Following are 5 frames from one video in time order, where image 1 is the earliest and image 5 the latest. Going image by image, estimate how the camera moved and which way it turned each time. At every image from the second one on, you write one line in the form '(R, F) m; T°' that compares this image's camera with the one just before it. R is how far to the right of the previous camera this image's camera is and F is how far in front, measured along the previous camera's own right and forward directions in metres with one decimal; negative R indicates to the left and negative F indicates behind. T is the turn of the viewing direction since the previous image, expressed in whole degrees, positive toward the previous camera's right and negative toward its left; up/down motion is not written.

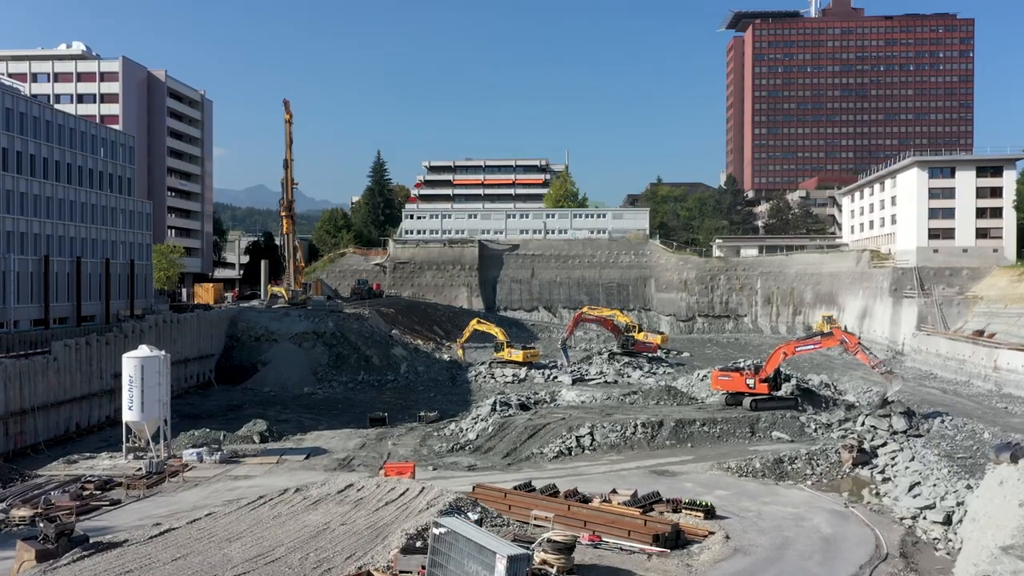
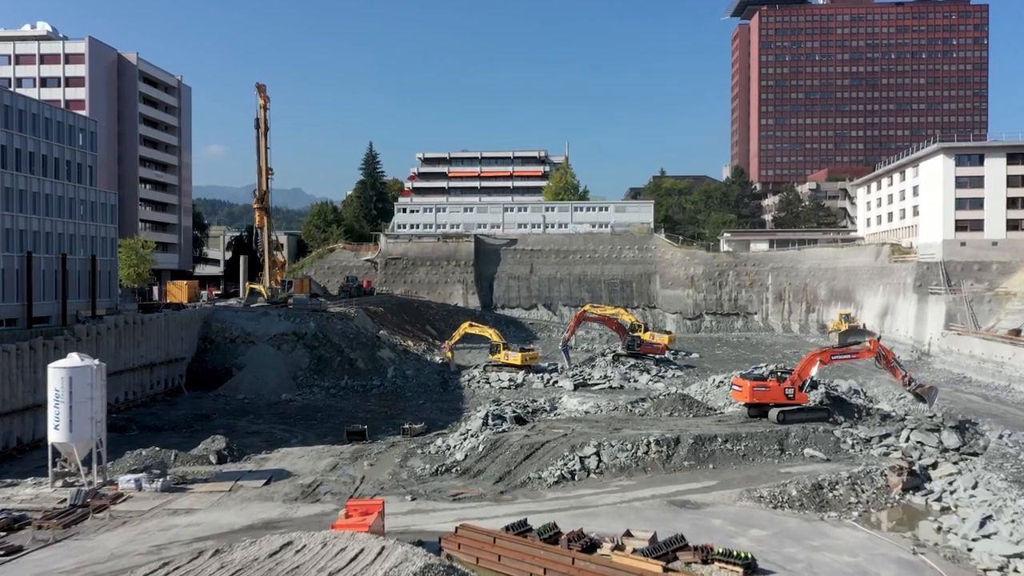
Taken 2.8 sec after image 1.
(+0.2, +3.1) m; 0°
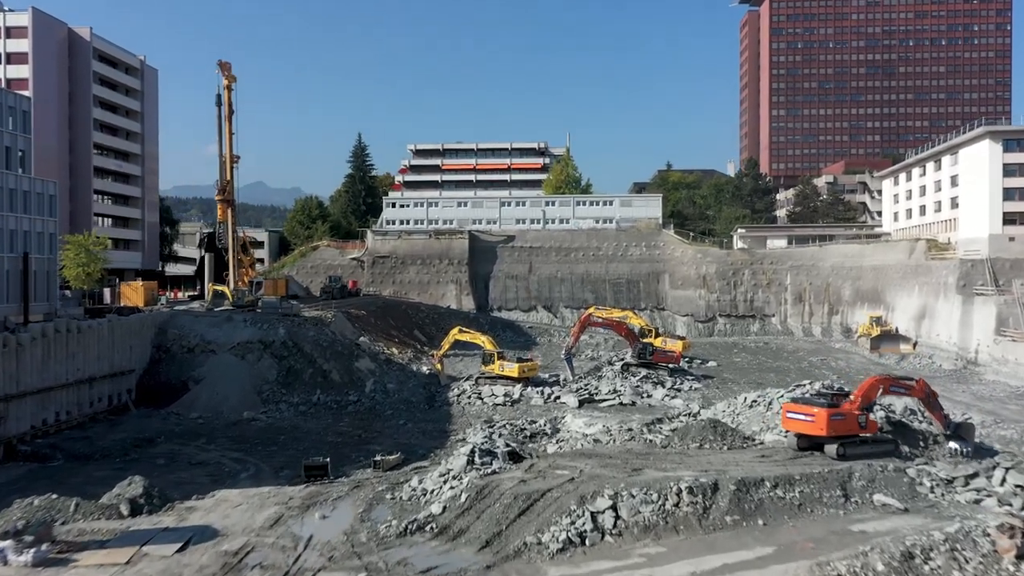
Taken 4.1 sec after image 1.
(+0.2, +4.4) m; 0°
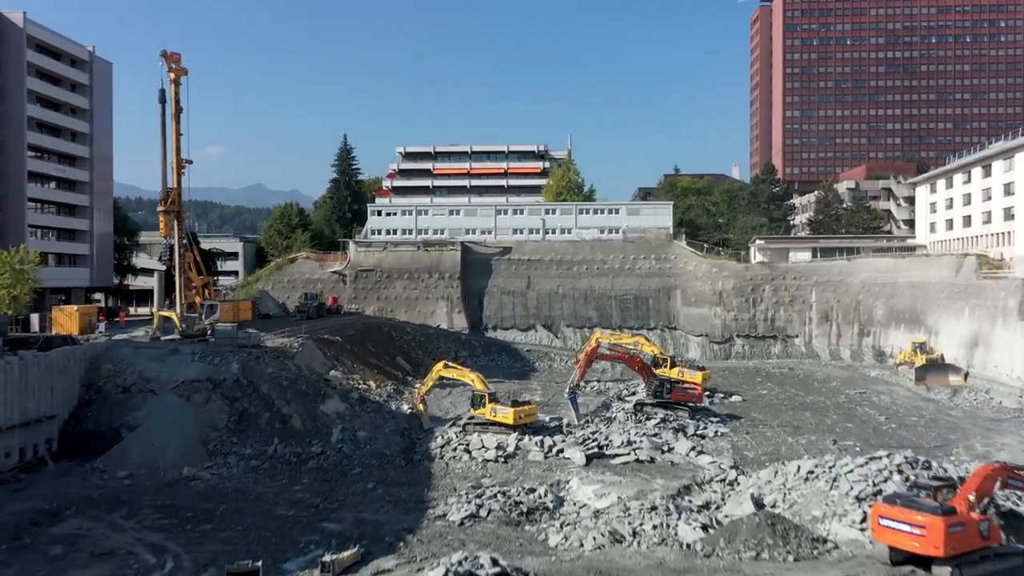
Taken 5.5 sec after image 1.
(+0.2, +5.0) m; 0°
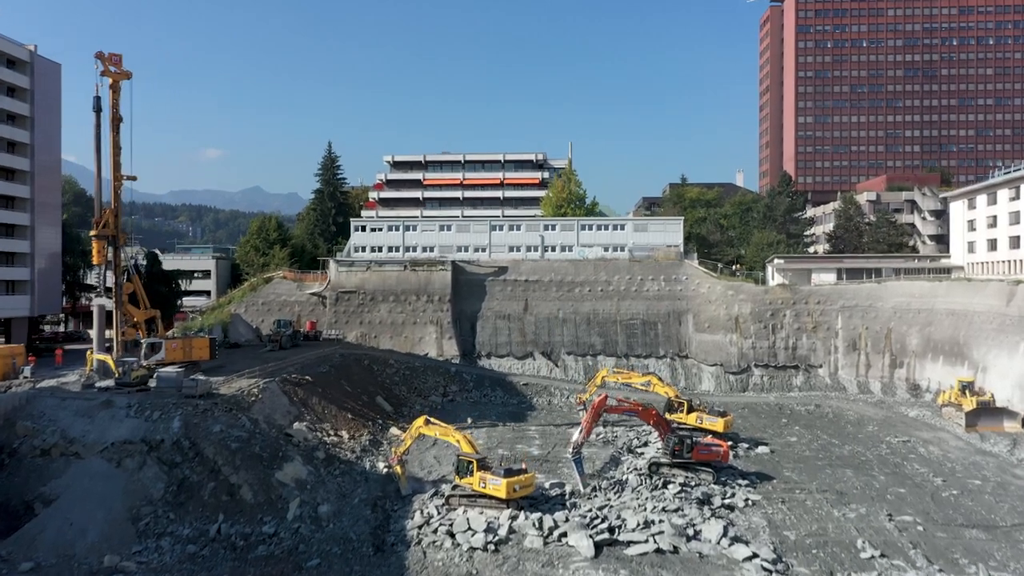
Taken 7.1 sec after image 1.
(+0.1, +4.4) m; 0°
